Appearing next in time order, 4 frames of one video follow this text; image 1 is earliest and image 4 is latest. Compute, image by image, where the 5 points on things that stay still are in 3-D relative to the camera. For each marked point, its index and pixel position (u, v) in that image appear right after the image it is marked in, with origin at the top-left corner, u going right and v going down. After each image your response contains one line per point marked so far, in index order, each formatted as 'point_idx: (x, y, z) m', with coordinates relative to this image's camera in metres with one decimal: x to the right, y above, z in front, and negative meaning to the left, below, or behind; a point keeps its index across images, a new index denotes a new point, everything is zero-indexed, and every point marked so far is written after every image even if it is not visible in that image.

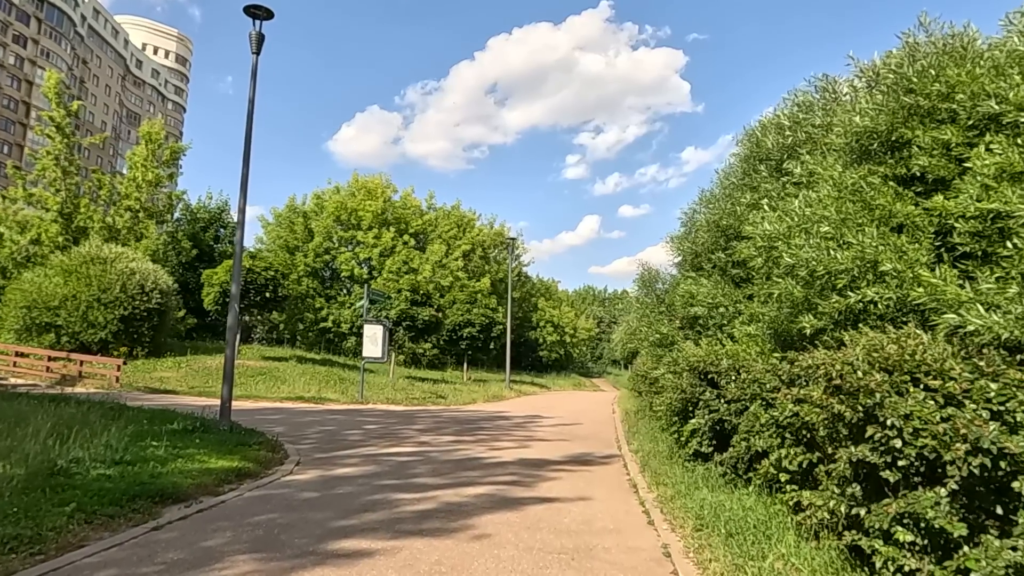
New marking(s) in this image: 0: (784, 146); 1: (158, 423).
0: (+4.7, +2.4, +12.0) m
1: (-5.5, -2.1, +10.9) m
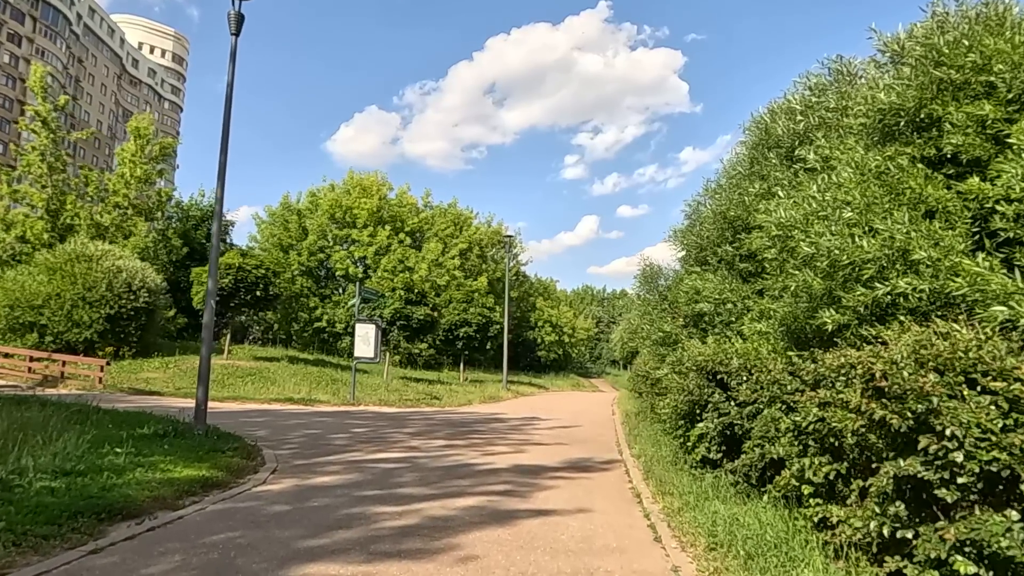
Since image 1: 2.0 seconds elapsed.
0: (+4.6, +2.5, +11.3) m
1: (-5.6, -2.0, +10.2) m
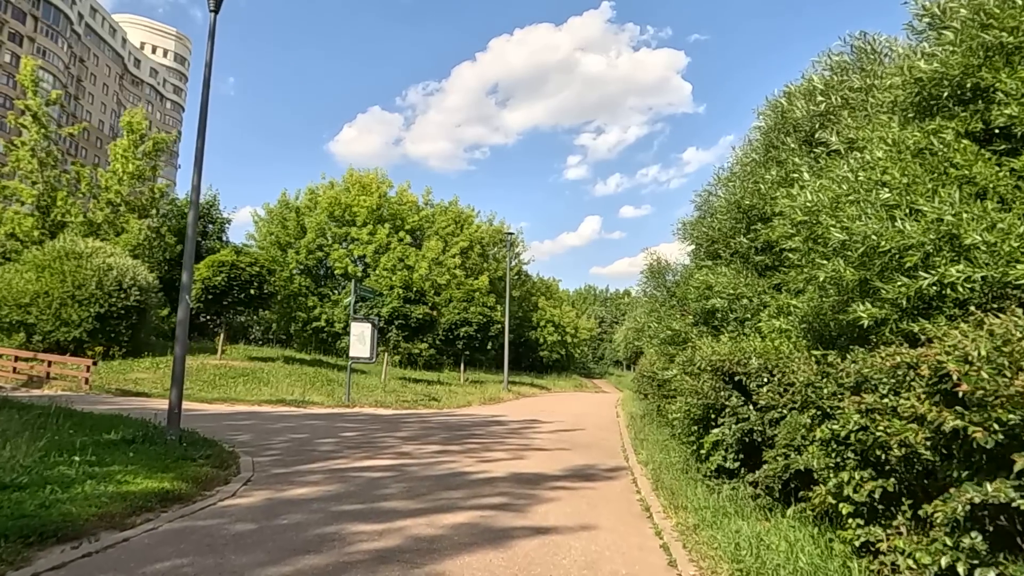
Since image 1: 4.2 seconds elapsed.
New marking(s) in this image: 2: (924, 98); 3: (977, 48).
0: (+4.6, +2.6, +10.5) m
1: (-5.7, -1.9, +9.4) m
2: (+4.3, +2.0, +7.3) m
3: (+4.5, +2.3, +6.7) m
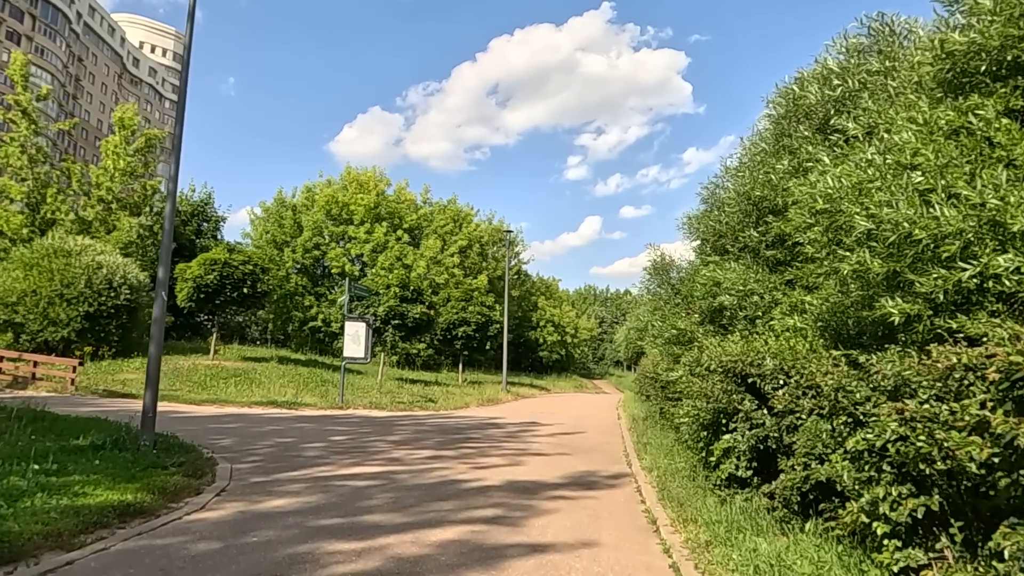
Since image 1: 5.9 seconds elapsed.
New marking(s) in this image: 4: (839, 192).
0: (+4.5, +2.7, +9.9) m
1: (-5.7, -1.9, +8.8) m
2: (+4.3, +2.0, +6.7) m
3: (+4.4, +2.3, +6.1) m
4: (+3.3, +1.0, +7.2) m
